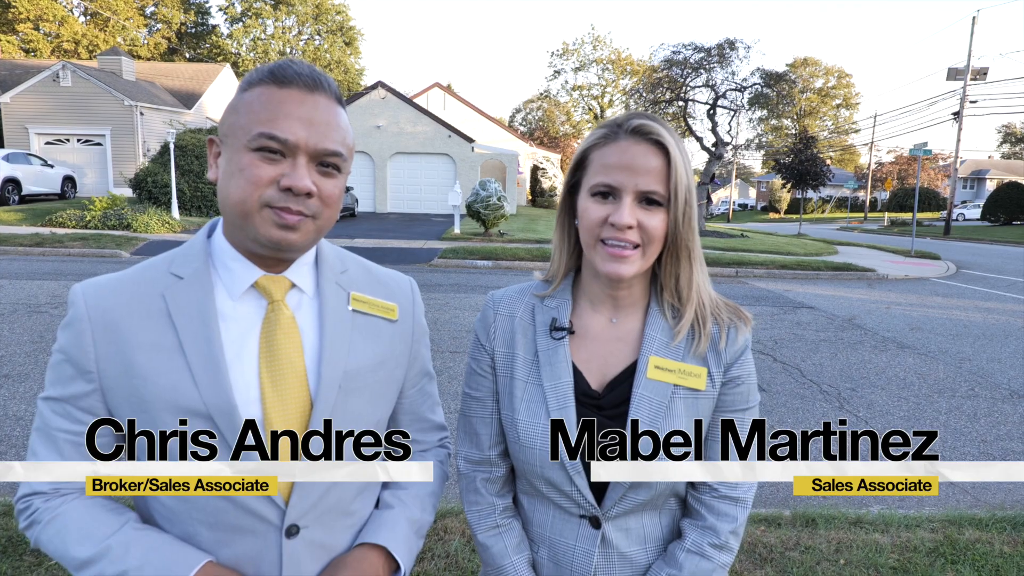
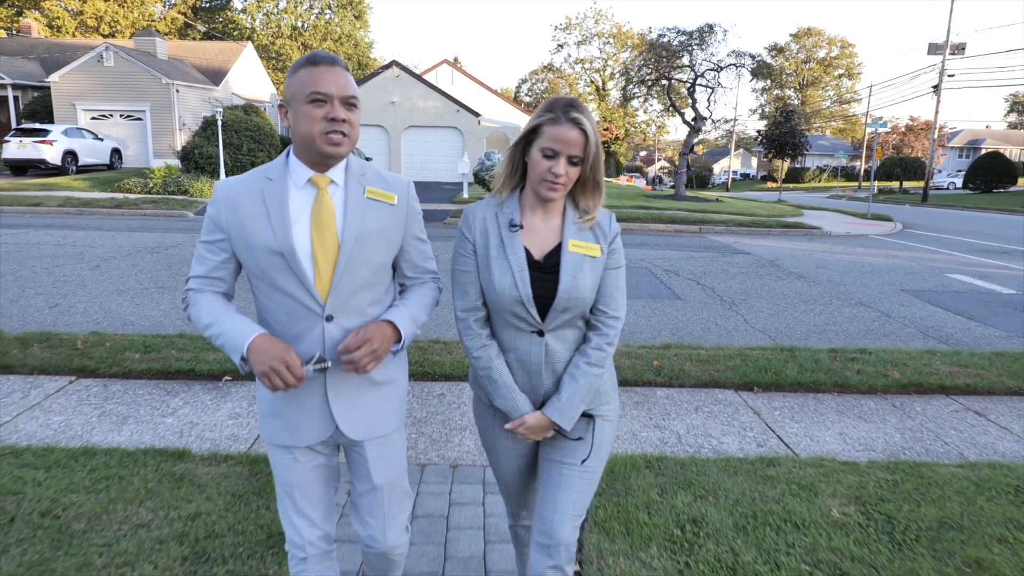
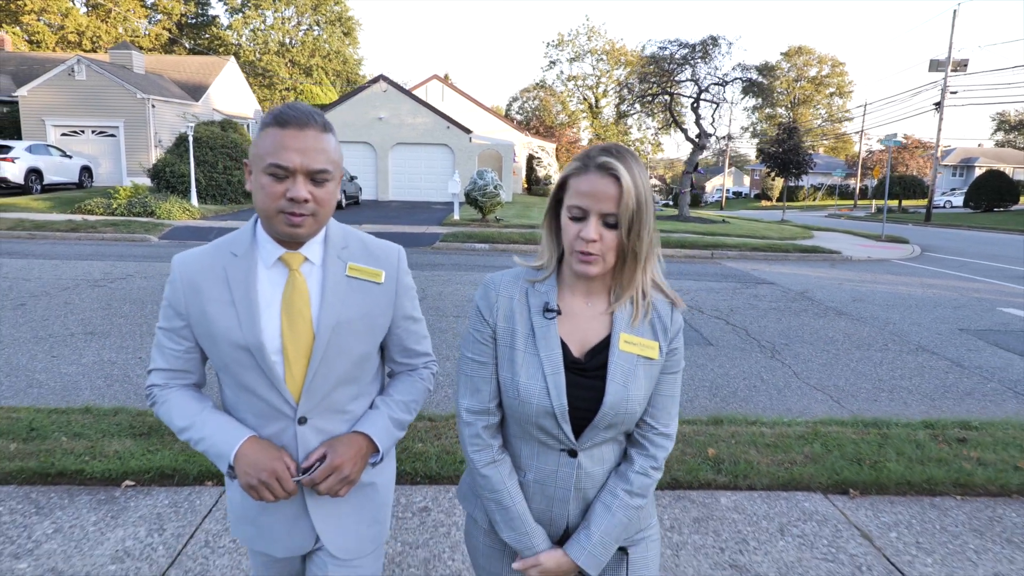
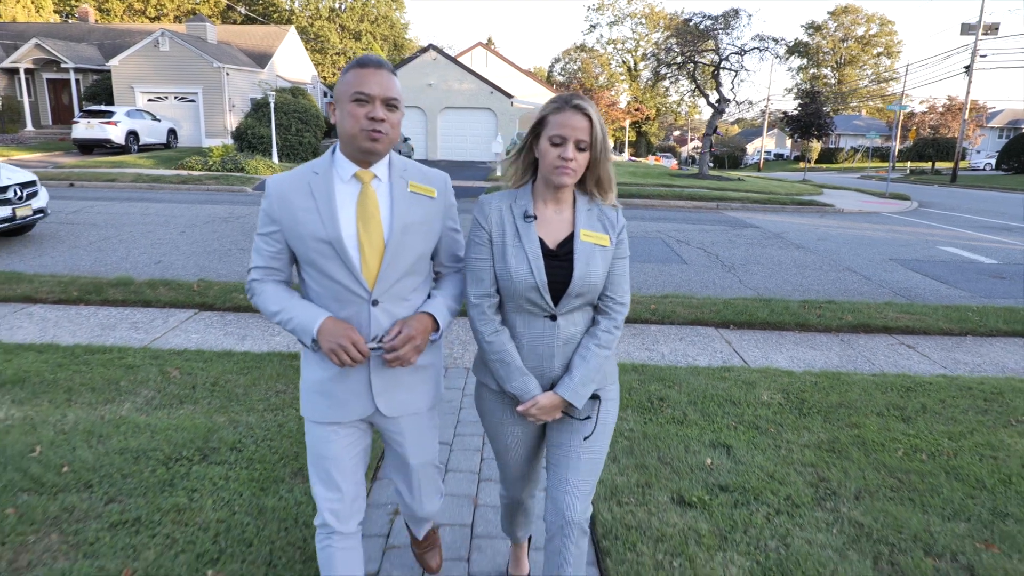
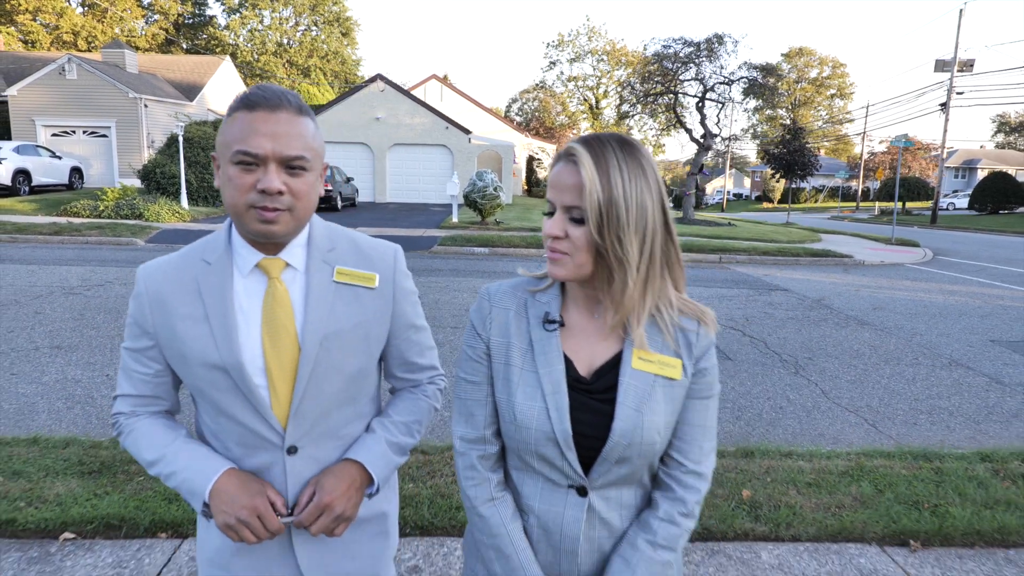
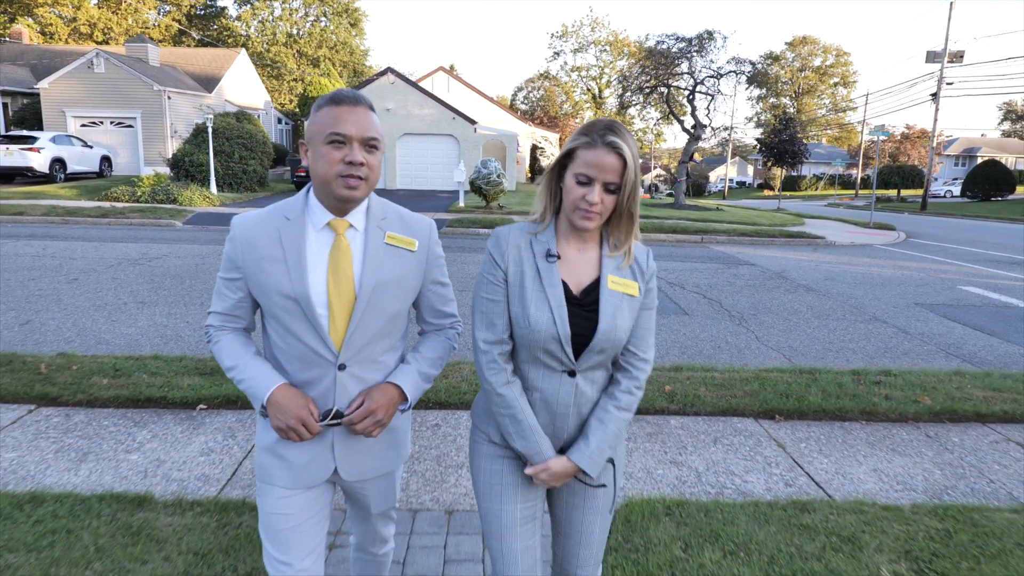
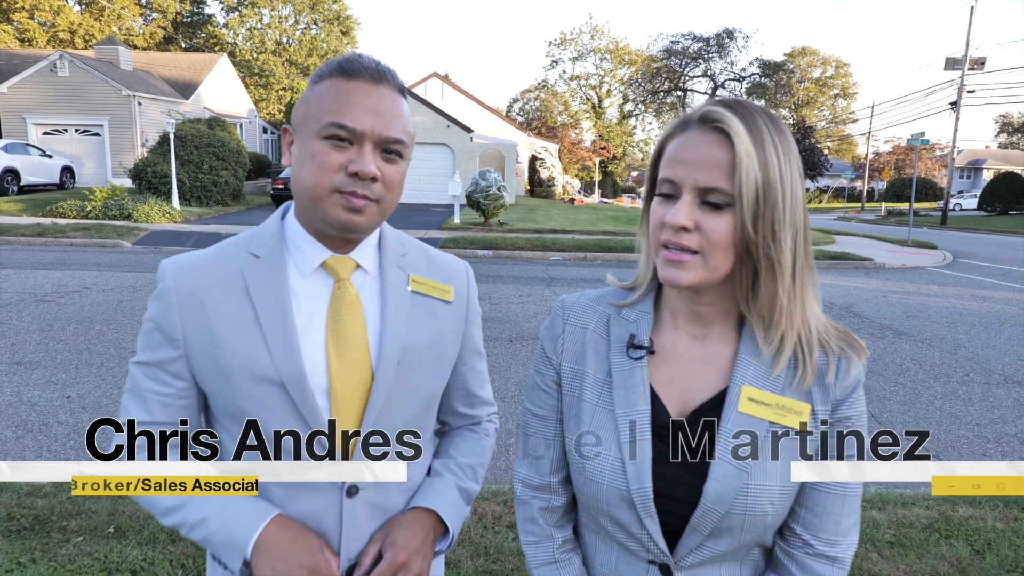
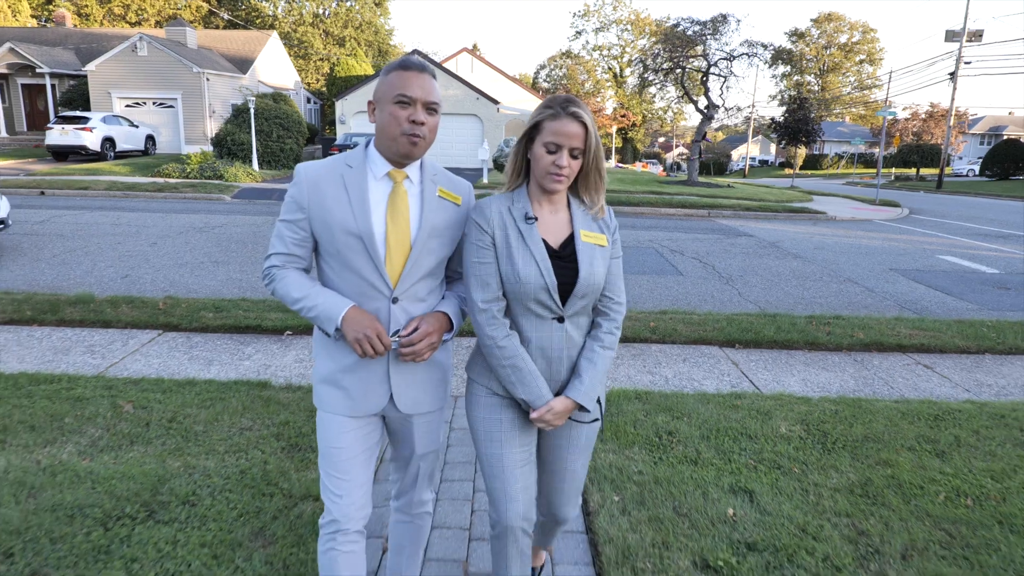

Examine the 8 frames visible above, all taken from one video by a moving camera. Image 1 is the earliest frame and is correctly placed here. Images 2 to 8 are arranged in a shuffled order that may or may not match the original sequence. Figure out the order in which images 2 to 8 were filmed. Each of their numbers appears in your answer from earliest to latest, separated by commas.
7, 5, 3, 6, 2, 8, 4
